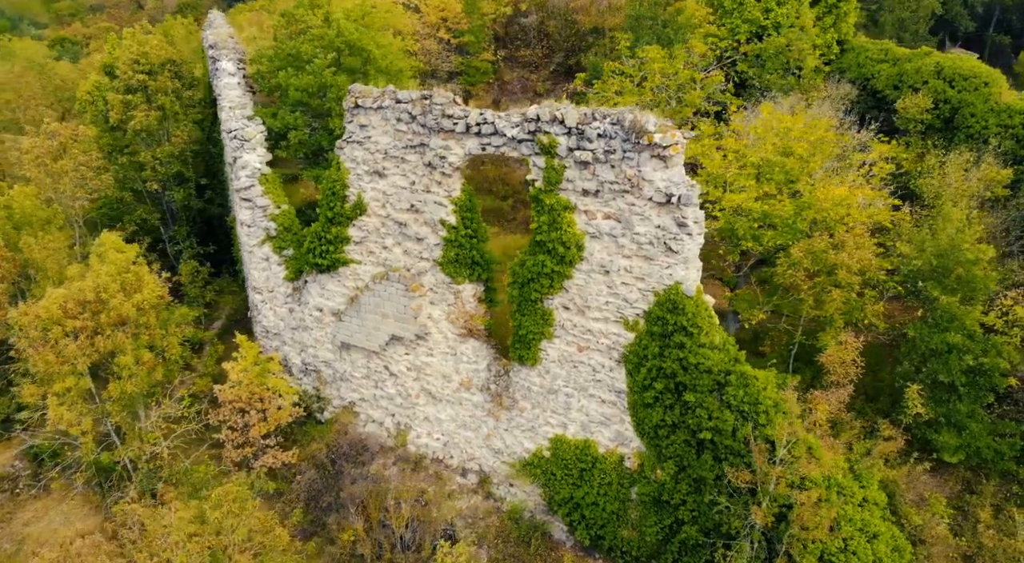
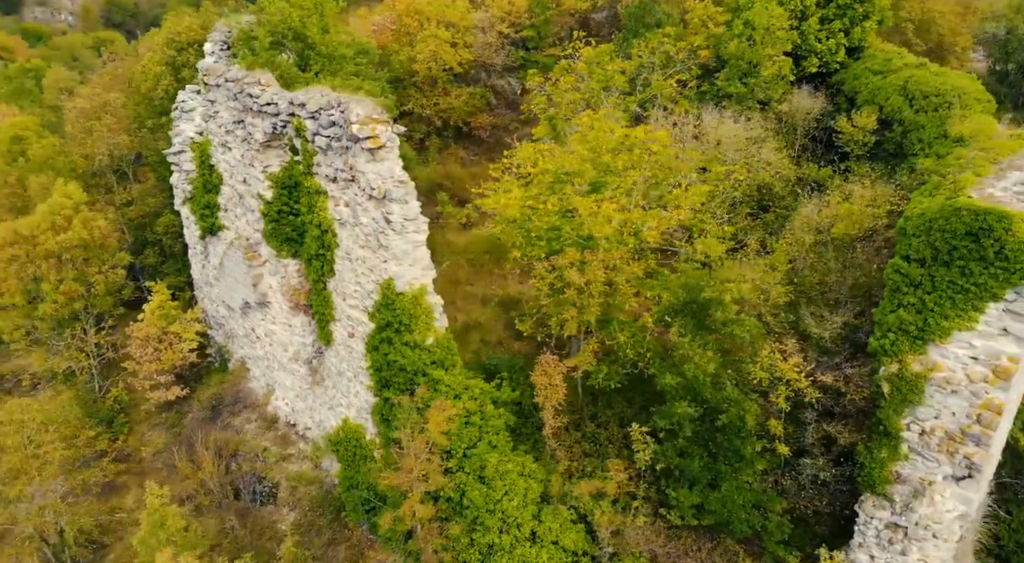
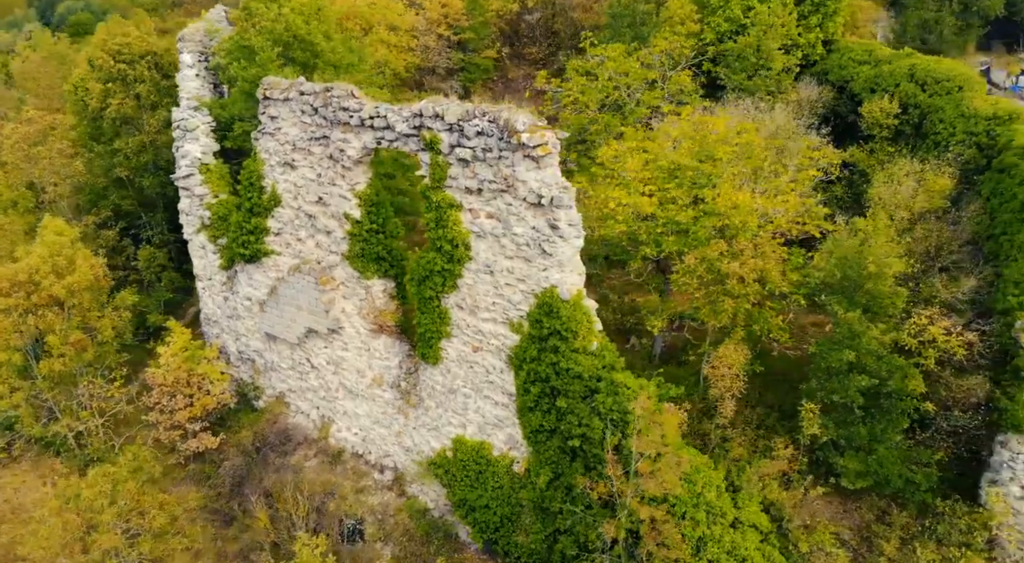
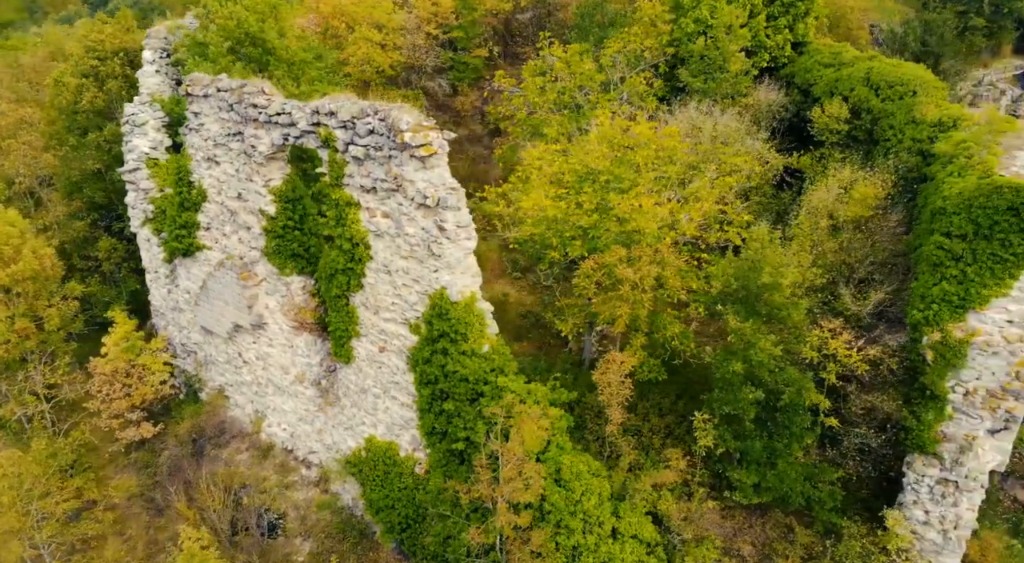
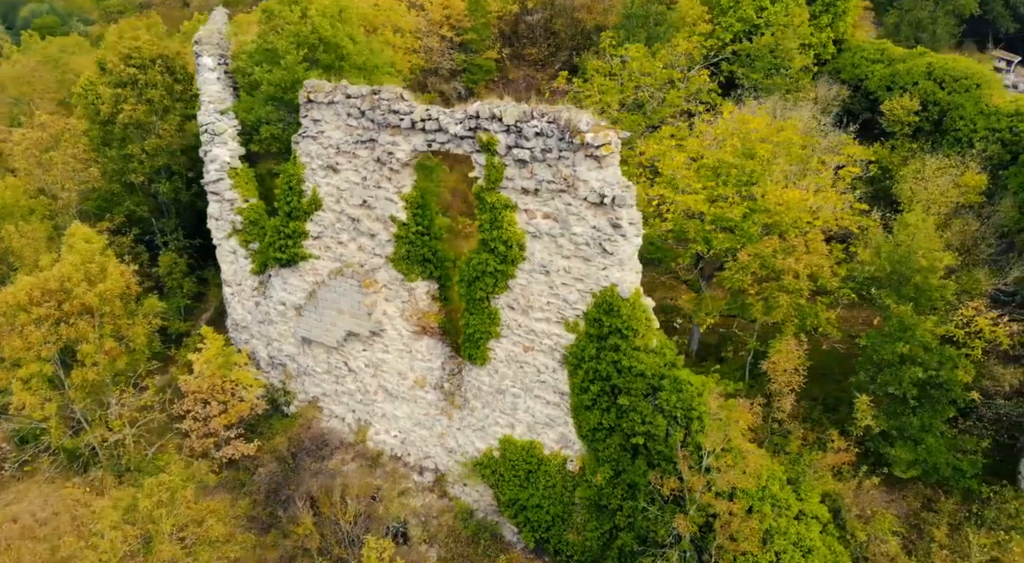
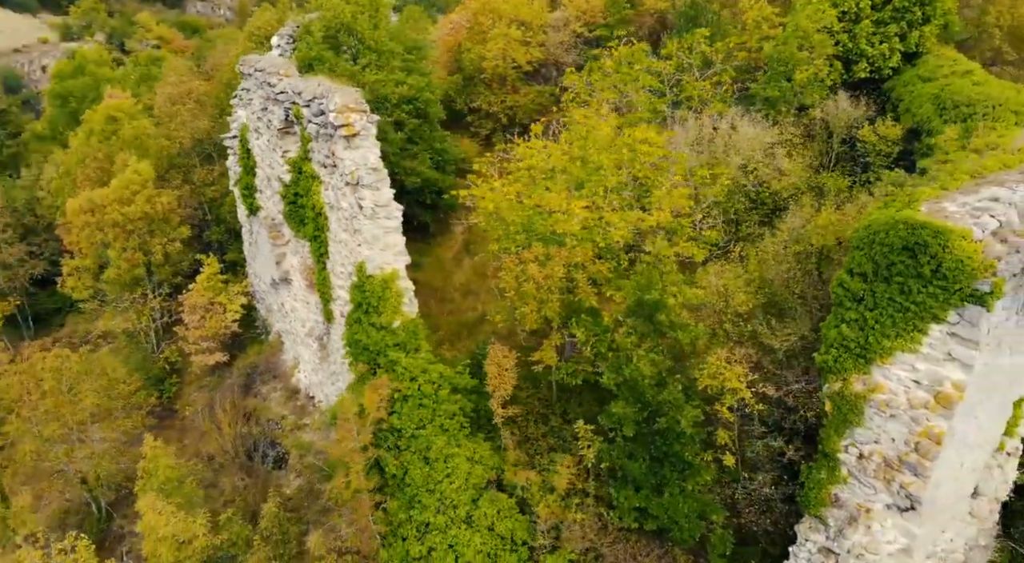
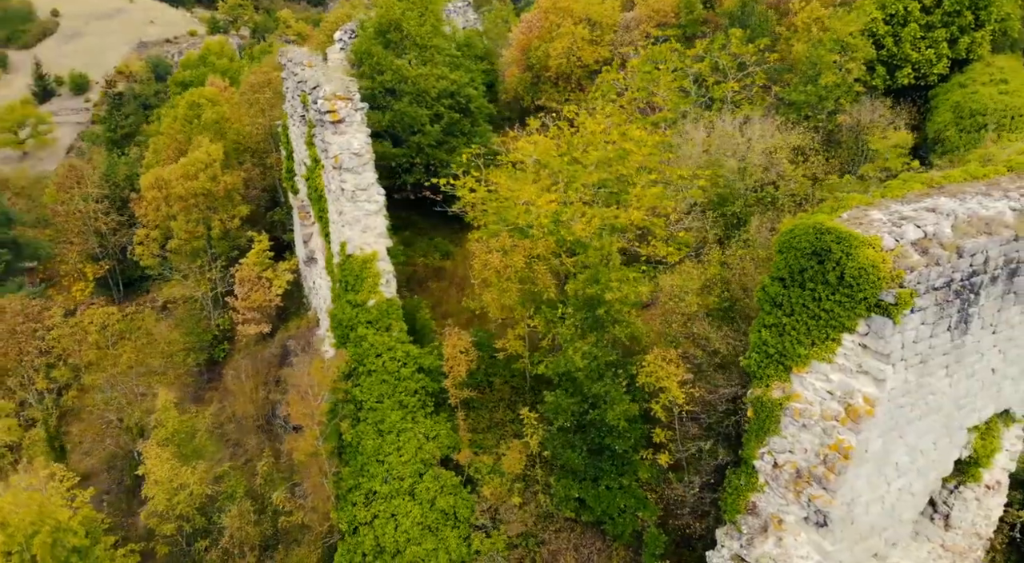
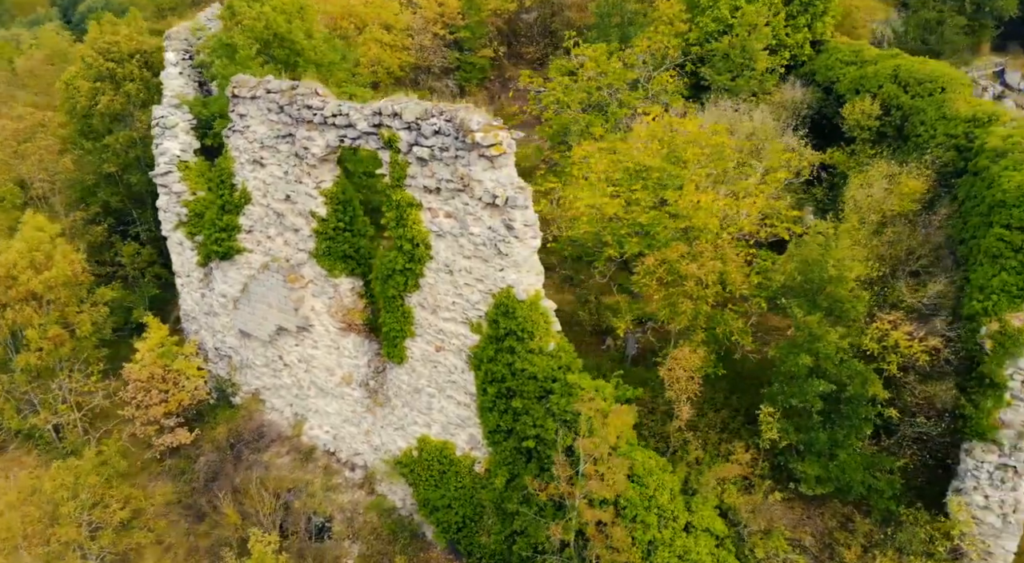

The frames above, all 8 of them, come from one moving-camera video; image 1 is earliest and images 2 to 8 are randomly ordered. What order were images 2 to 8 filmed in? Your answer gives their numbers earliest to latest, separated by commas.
5, 3, 8, 4, 2, 6, 7
